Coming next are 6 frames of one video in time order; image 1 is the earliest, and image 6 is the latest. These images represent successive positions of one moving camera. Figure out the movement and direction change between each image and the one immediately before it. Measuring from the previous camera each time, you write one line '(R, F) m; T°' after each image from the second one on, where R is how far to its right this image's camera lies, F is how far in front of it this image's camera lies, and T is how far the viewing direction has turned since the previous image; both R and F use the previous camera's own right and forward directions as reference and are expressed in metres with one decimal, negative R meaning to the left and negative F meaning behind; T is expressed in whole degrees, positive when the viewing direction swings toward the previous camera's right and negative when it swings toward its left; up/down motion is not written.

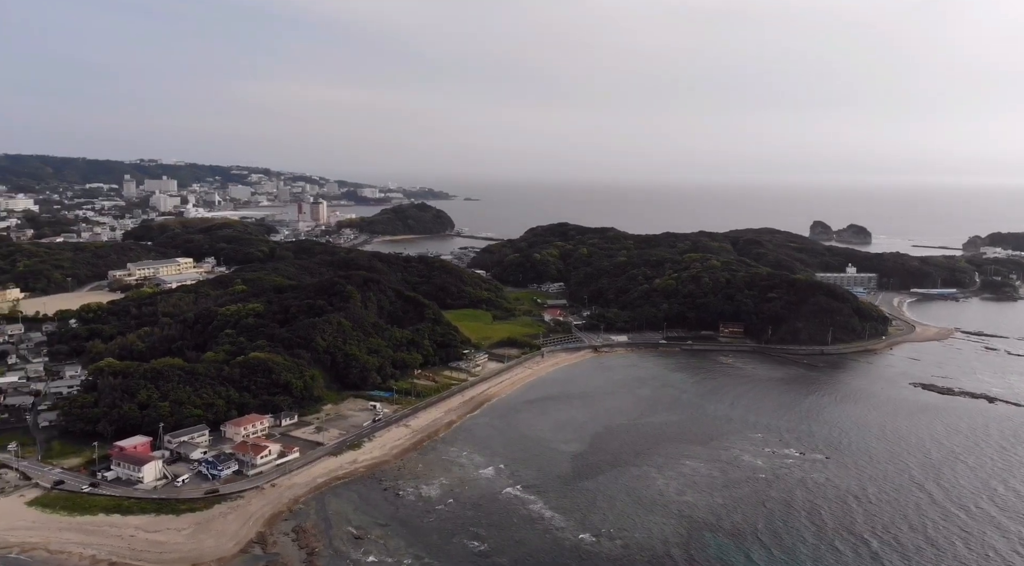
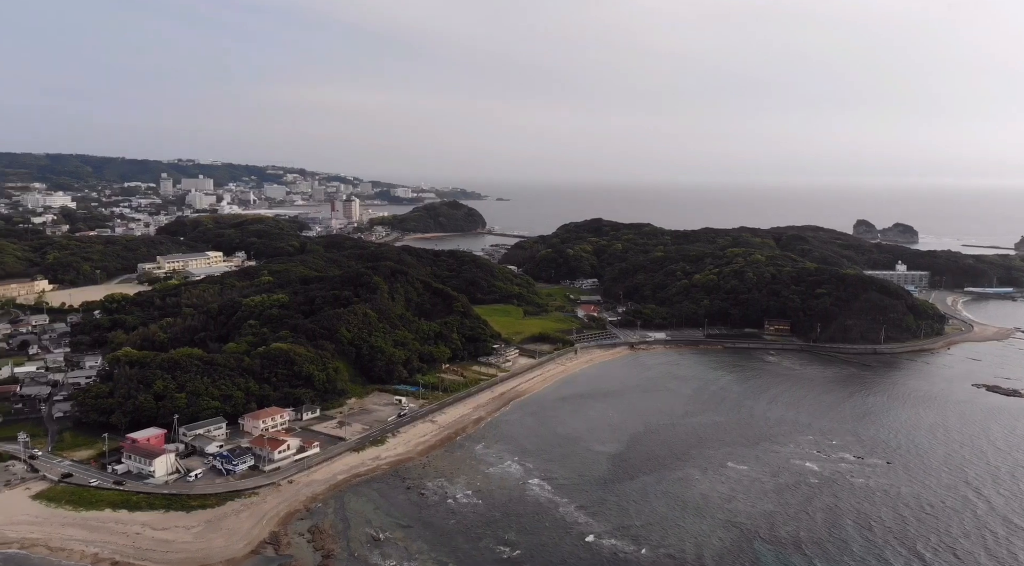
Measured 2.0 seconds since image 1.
(-0.1, +1.7) m; -2°
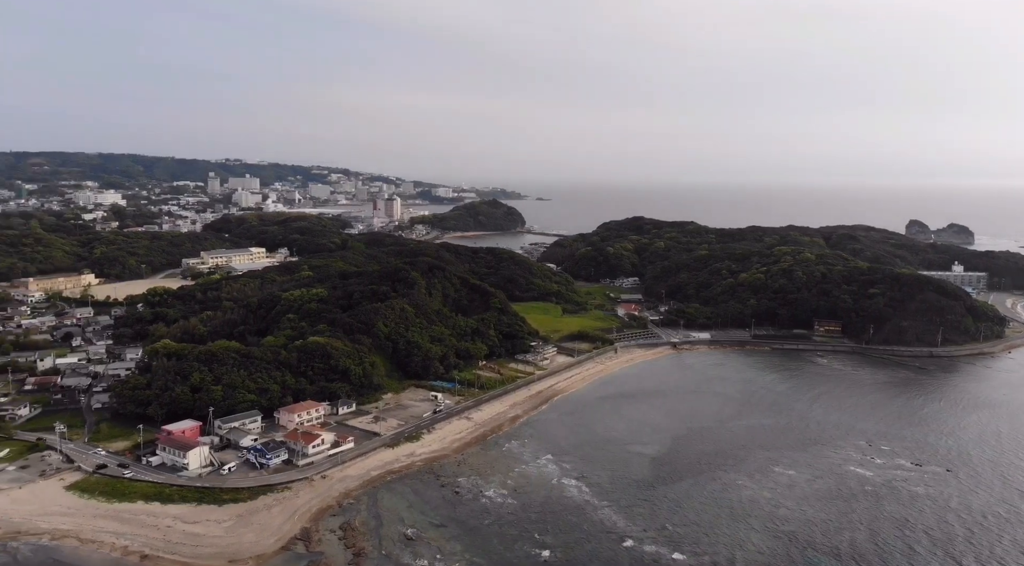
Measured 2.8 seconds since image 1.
(0.0, +0.7) m; -3°
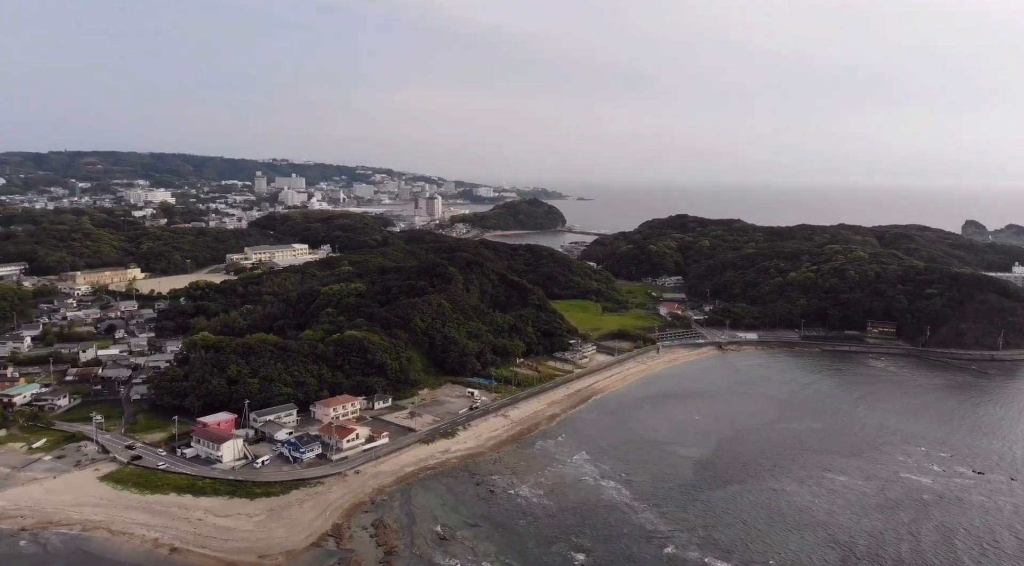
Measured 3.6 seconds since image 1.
(+0.1, +0.7) m; -3°
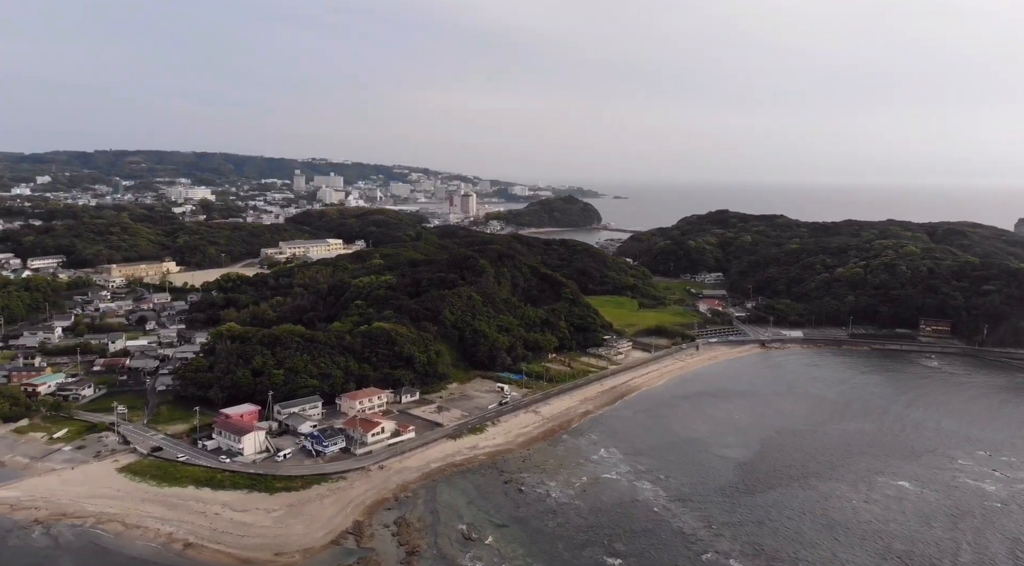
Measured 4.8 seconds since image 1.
(+0.1, +1.0) m; -3°
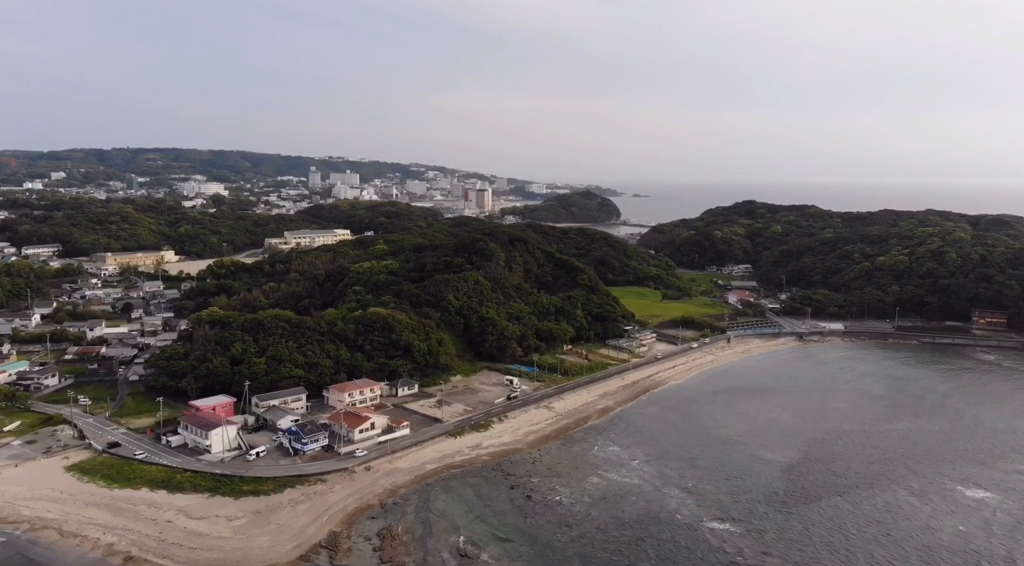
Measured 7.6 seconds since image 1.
(+0.3, +2.8) m; -2°
